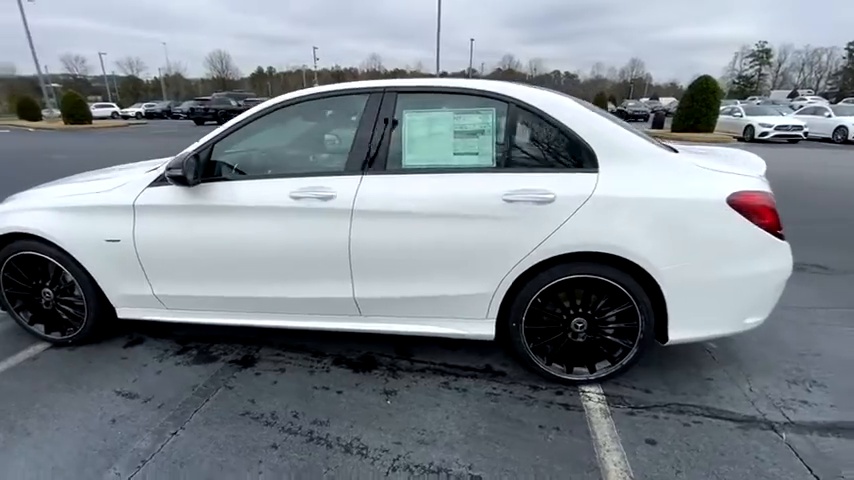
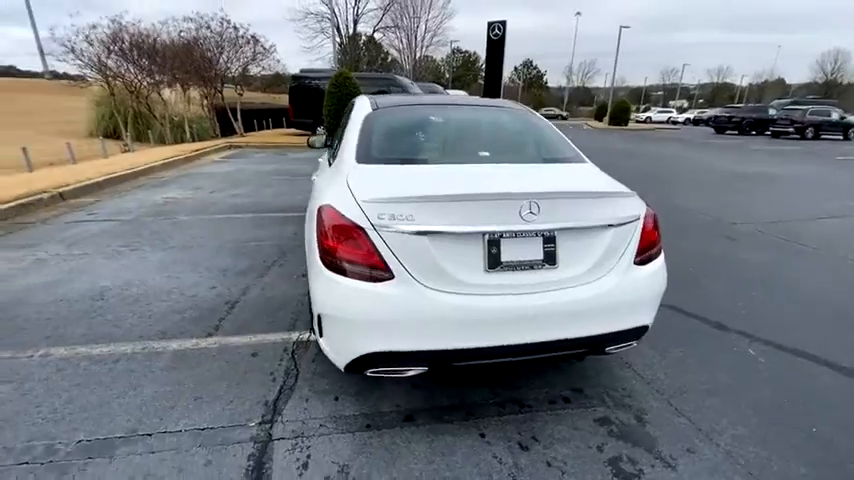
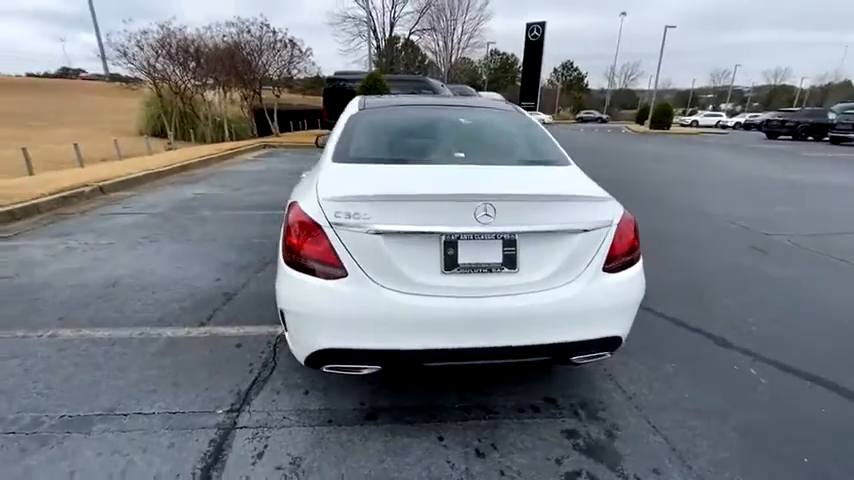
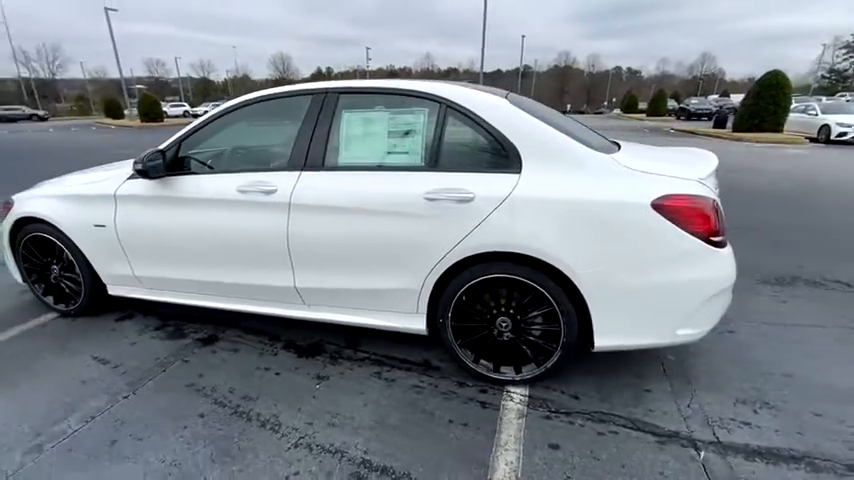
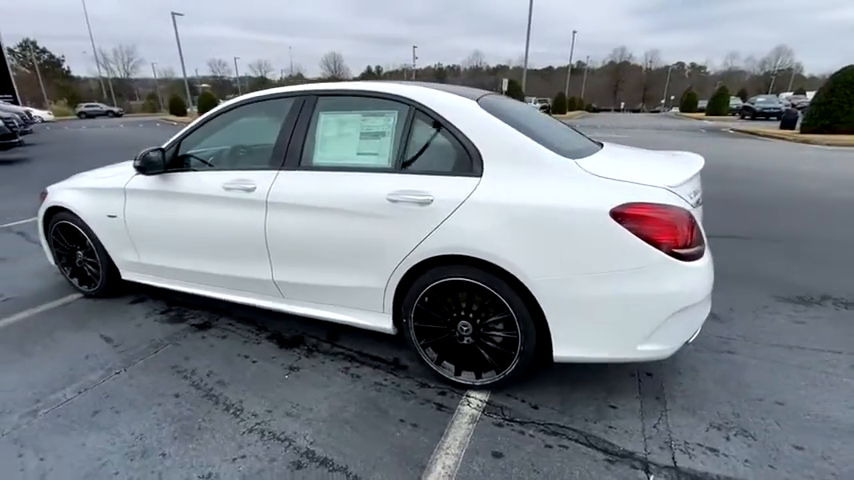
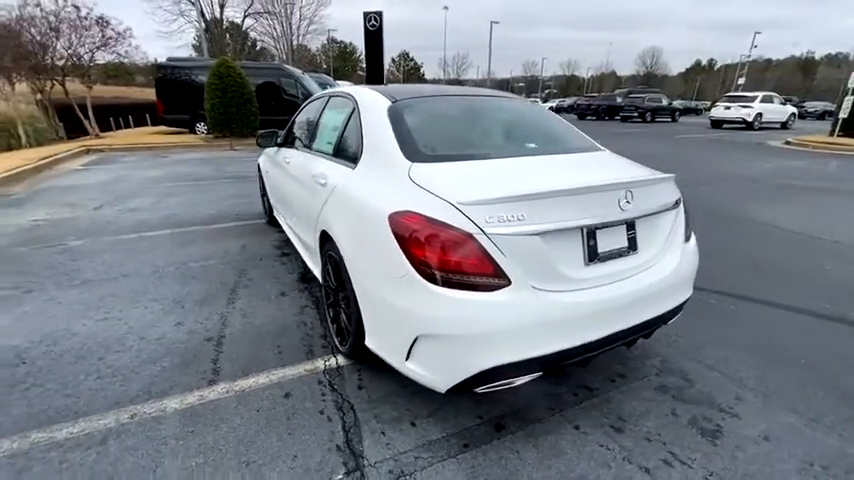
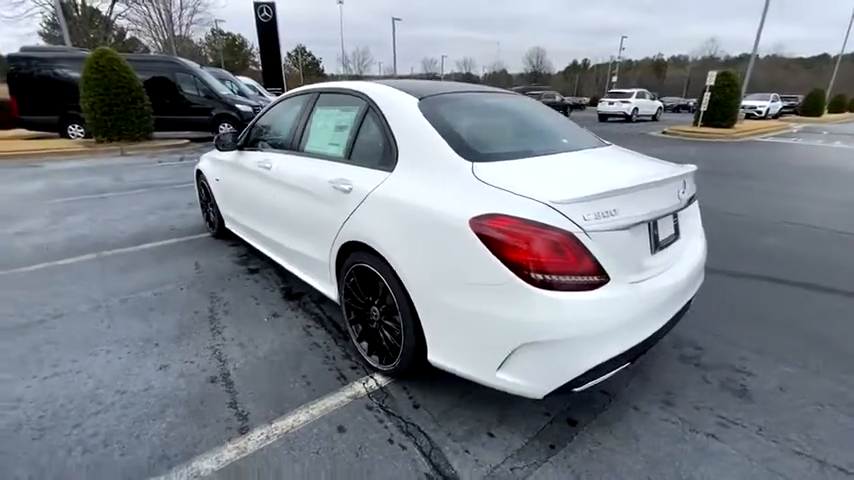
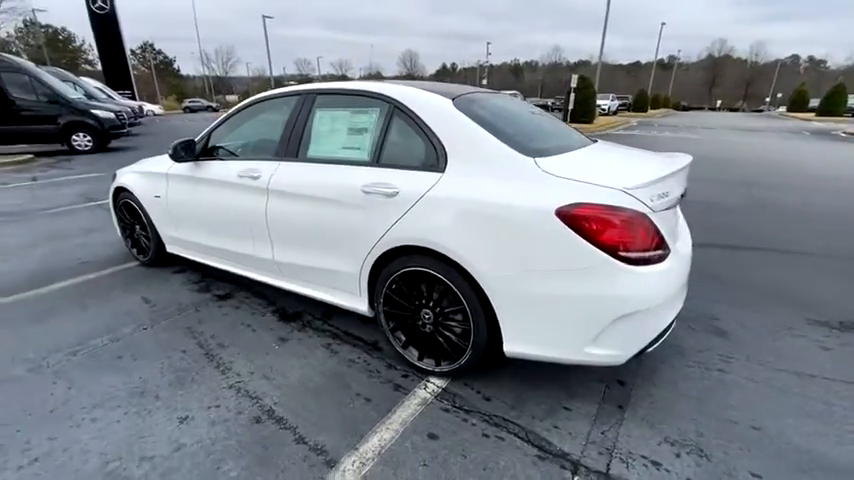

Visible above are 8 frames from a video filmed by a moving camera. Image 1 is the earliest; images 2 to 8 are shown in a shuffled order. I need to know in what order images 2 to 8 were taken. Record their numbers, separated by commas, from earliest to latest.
4, 5, 8, 7, 6, 2, 3
